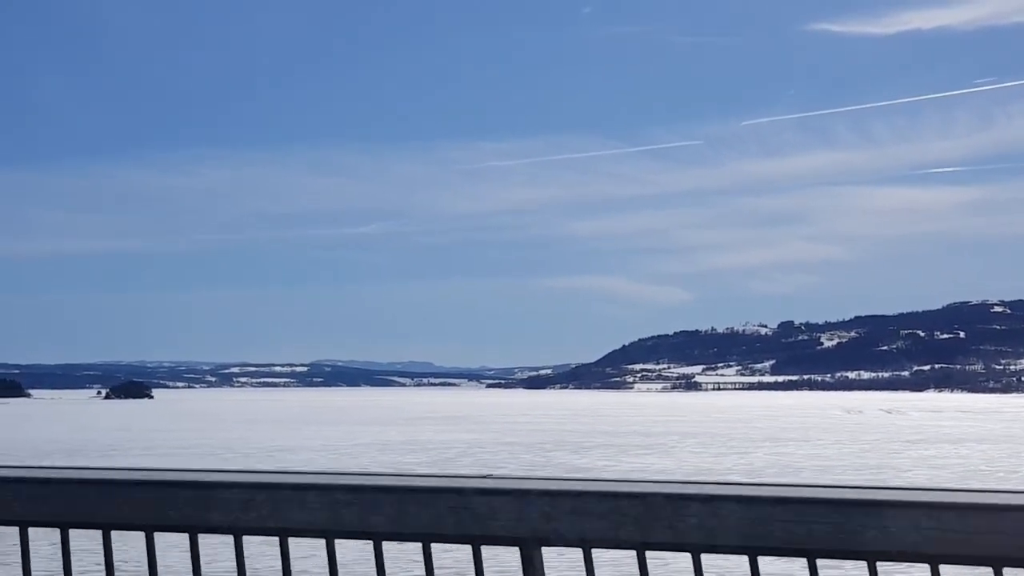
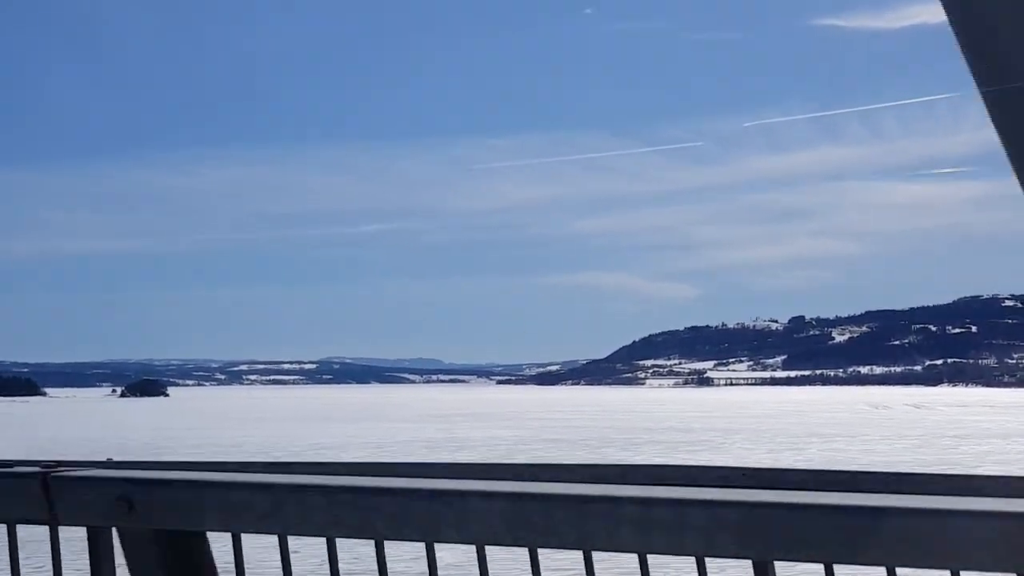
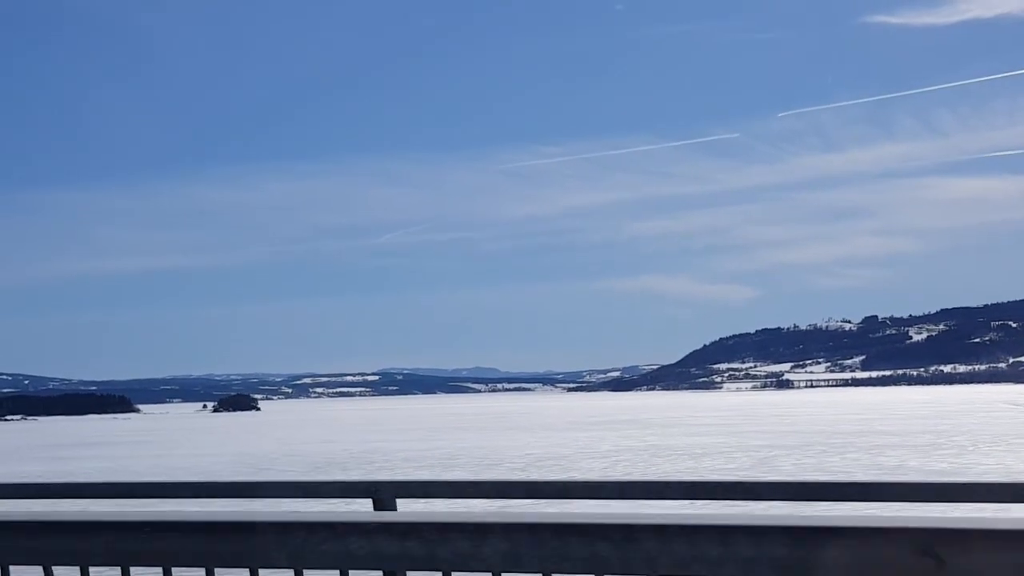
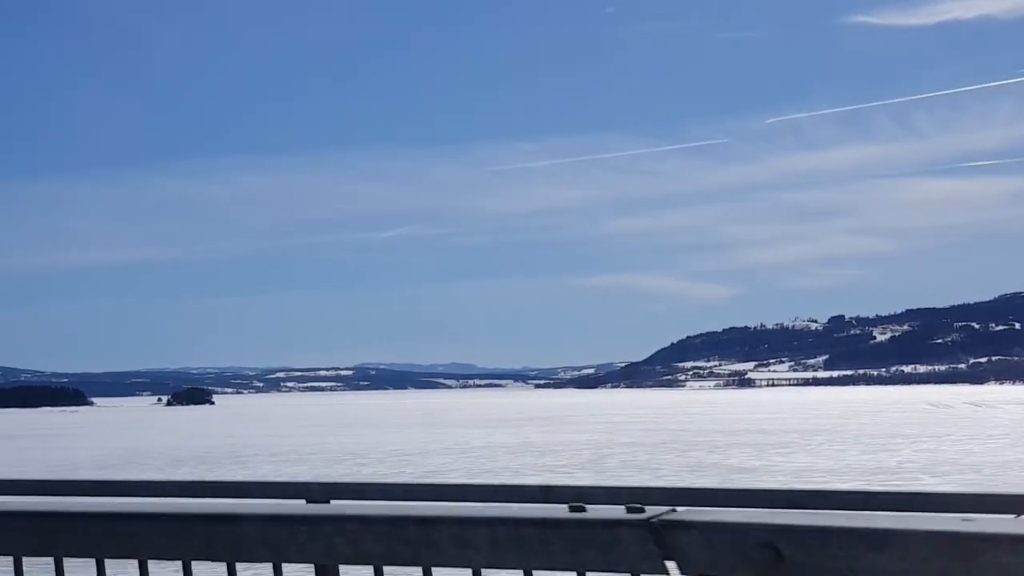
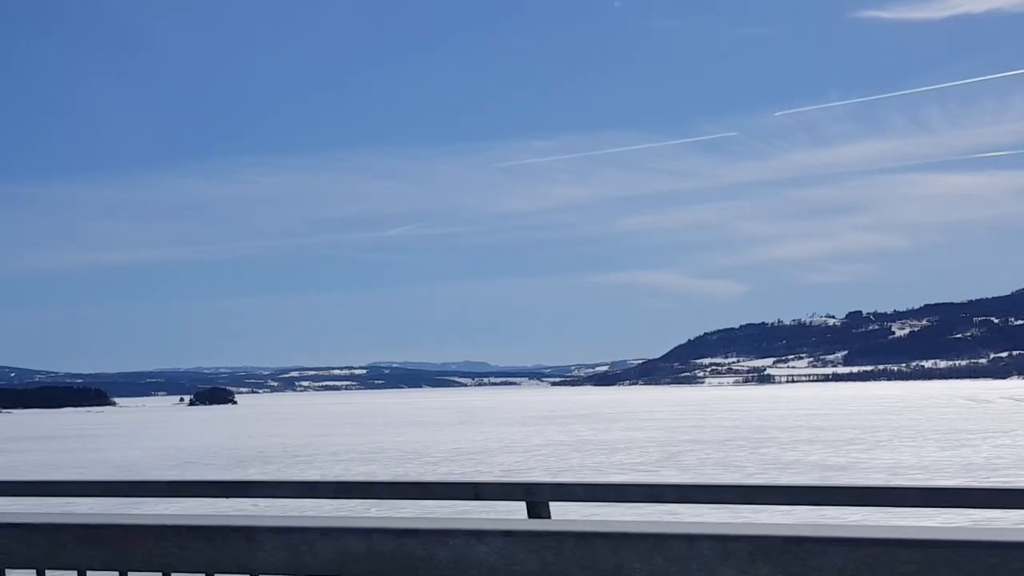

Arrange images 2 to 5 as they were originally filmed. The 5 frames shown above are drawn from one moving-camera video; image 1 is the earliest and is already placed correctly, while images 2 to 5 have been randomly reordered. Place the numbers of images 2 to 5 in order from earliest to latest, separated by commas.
2, 4, 5, 3
